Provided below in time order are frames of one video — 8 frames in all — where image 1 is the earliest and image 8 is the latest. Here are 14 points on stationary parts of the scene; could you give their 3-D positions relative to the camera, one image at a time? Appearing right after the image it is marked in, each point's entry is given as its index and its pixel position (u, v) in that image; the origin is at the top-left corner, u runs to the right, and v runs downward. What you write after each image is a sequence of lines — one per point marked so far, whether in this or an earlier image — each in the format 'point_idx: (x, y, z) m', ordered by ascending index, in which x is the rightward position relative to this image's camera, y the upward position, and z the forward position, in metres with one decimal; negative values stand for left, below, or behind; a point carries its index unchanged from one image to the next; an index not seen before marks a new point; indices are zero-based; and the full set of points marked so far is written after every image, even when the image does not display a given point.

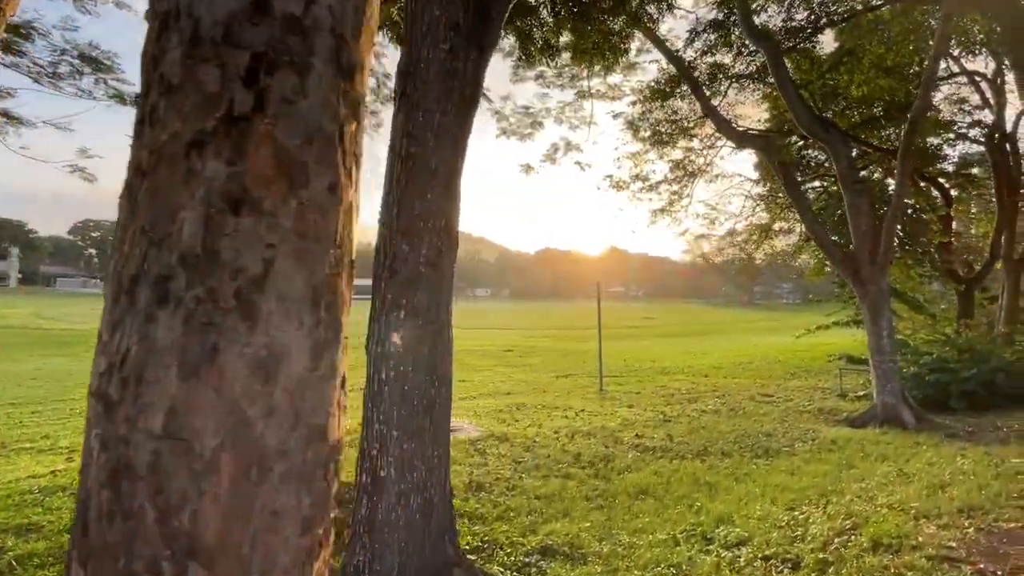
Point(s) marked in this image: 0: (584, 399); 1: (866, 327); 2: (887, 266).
0: (+2.3, -3.5, +15.4) m
1: (+8.2, -0.9, +11.2) m
2: (+8.5, +0.5, +11.0) m
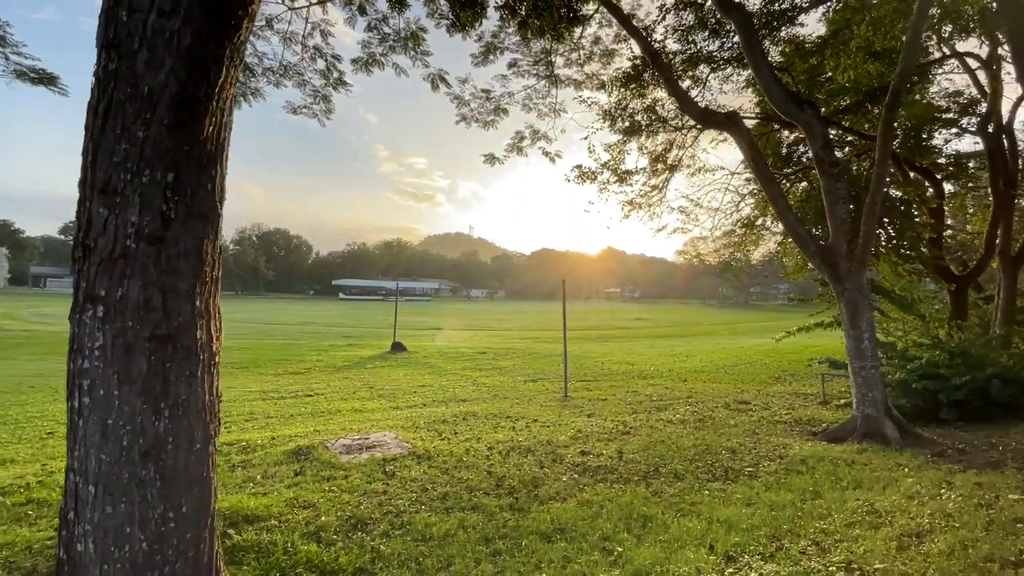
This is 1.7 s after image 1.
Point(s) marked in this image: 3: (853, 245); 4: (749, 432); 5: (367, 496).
0: (+1.0, -3.5, +14.1) m
1: (+6.8, -0.8, +10.0) m
2: (+7.1, +0.6, +9.8) m
3: (+6.9, +0.9, +9.9) m
4: (+5.2, -3.2, +10.7) m
5: (-2.0, -2.8, +6.6) m
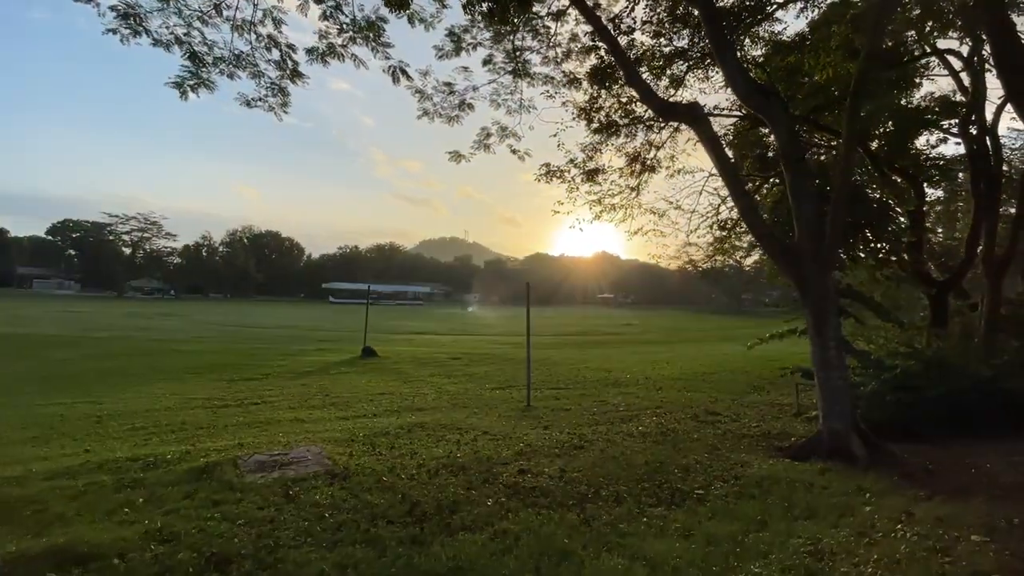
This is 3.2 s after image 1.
0: (-0.2, -3.6, +13.3) m
1: (+5.7, -0.9, +9.2) m
2: (+6.0, +0.5, +9.1) m
3: (+5.7, +0.8, +9.1) m
4: (+4.0, -3.3, +10.0) m
5: (-3.1, -2.8, +5.7) m
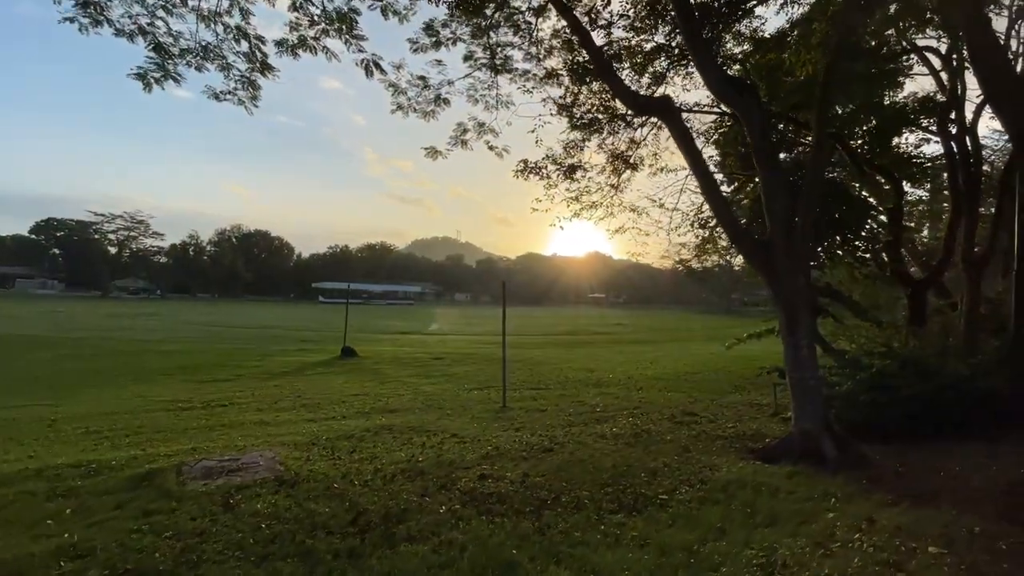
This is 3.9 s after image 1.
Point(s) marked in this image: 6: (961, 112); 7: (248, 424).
0: (-1.0, -3.5, +13.0) m
1: (+5.0, -0.9, +9.0) m
2: (+5.3, +0.5, +8.9) m
3: (+5.1, +0.8, +8.9) m
4: (+3.4, -3.2, +9.7) m
5: (-3.7, -2.8, +5.3) m
6: (+15.8, +6.1, +17.0) m
7: (-6.6, -3.4, +12.0) m
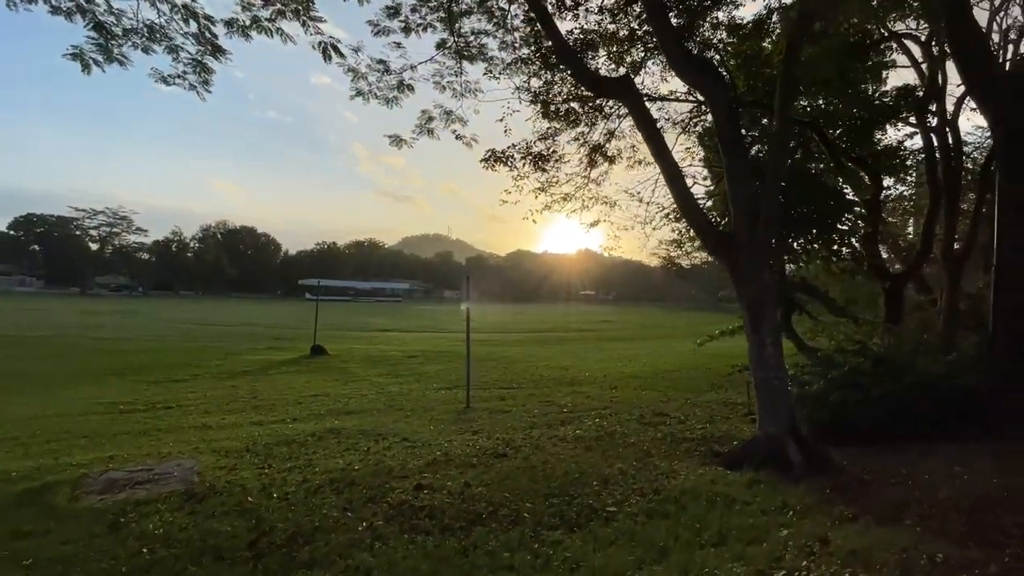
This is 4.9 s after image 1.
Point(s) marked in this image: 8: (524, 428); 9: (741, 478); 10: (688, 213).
0: (-2.0, -3.4, +12.3) m
1: (+4.1, -0.8, +8.4) m
2: (+4.4, +0.6, +8.3) m
3: (+4.2, +0.9, +8.3) m
4: (+2.4, -3.1, +9.1) m
5: (-4.6, -2.7, +4.6) m
6: (+14.7, +6.3, +16.6) m
7: (-7.6, -3.3, +11.3) m
8: (+0.3, -3.4, +11.7) m
9: (+3.4, -2.9, +7.3) m
10: (+3.2, +1.4, +8.8) m
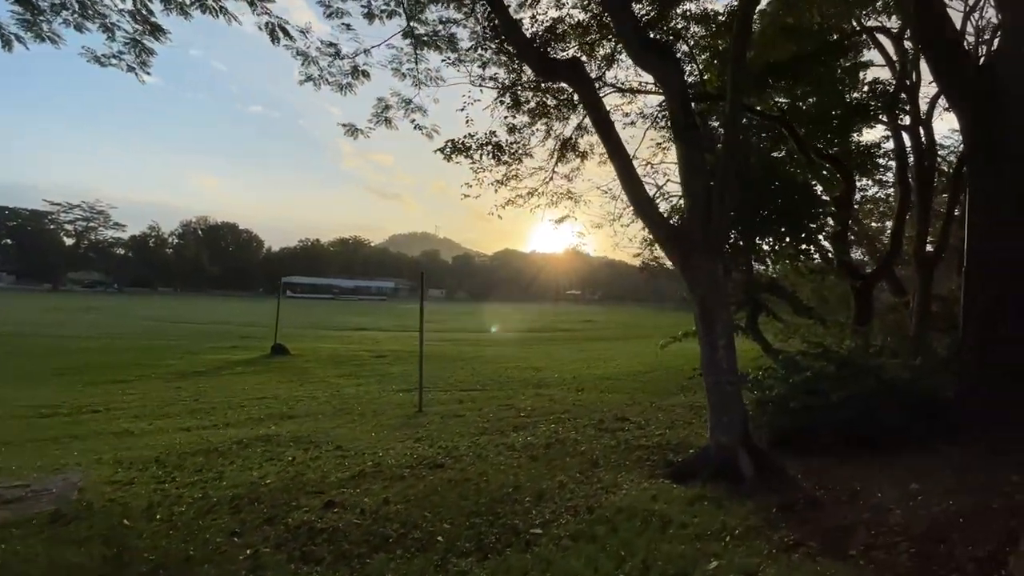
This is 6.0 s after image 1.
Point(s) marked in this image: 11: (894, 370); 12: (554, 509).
0: (-3.1, -3.3, +11.5) m
1: (+3.0, -0.8, +7.8) m
2: (+3.3, +0.7, +7.7) m
3: (+3.1, +1.0, +7.7) m
4: (+1.3, -3.1, +8.5) m
5: (-5.5, -2.6, +3.8) m
6: (+13.5, +6.3, +16.3) m
7: (-8.7, -3.1, +10.4) m
8: (-0.9, -3.3, +11.0) m
9: (+2.4, -2.8, +6.7) m
10: (+2.1, +1.4, +8.2) m
11: (+7.3, -1.6, +9.3) m
12: (+0.6, -2.9, +6.4) m
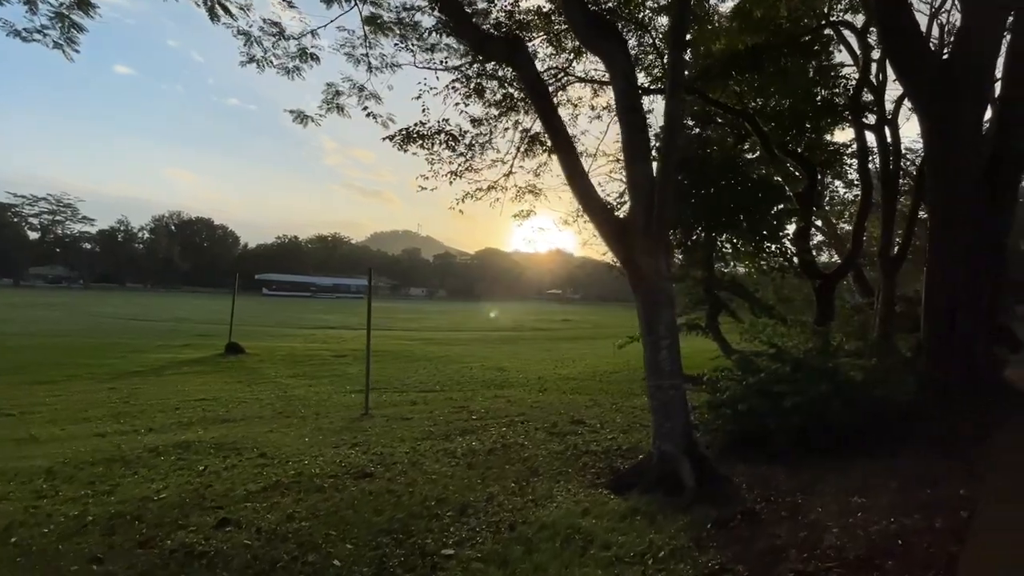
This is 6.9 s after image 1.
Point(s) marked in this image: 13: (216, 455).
0: (-4.3, -3.2, +10.8) m
1: (+2.0, -0.7, +7.3) m
2: (+2.3, +0.7, +7.2) m
3: (+2.1, +1.0, +7.2) m
4: (+0.2, -3.0, +7.9) m
5: (-6.5, -2.5, +3.0) m
6: (+12.2, +6.3, +16.1) m
7: (-9.9, -3.0, +9.5) m
8: (-2.0, -3.2, +10.4) m
9: (+1.4, -2.8, +6.1) m
10: (+1.1, +1.5, +7.6) m
11: (+6.2, -1.6, +8.9) m
12: (-0.4, -2.9, +5.8) m
13: (-5.3, -3.0, +8.8) m
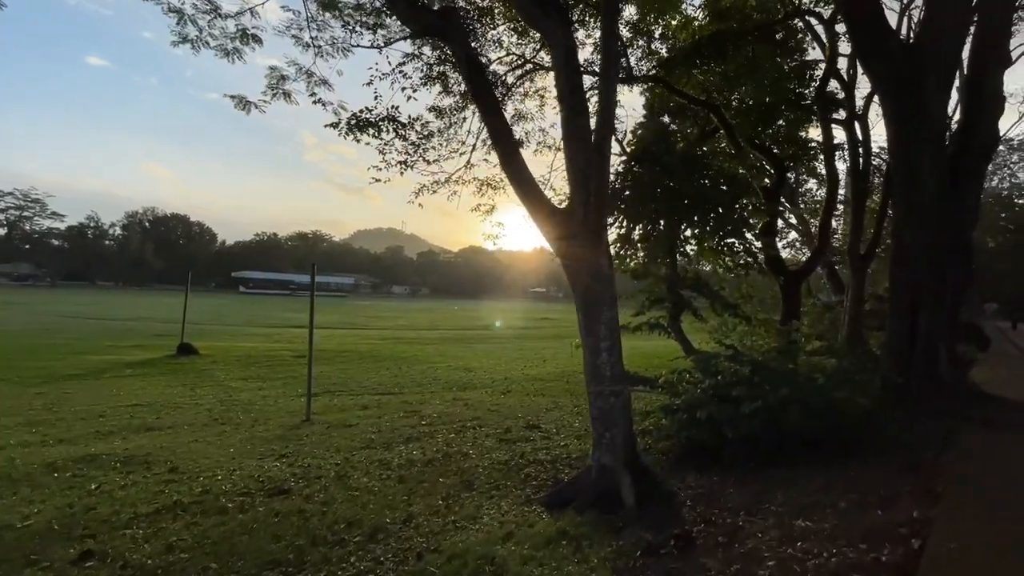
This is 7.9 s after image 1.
0: (-5.4, -3.1, +10.0) m
1: (+1.0, -0.7, +6.7) m
2: (+1.3, +0.8, +6.6) m
3: (+1.1, +1.1, +6.6) m
4: (-0.8, -3.0, +7.3) m
5: (-7.3, -2.5, +2.1) m
6: (+10.9, +6.3, +15.8) m
7: (-10.9, -2.9, +8.5) m
8: (-3.1, -3.2, +9.7) m
9: (+0.4, -2.7, +5.5) m
10: (+0.1, +1.5, +7.0) m
11: (+5.1, -1.5, +8.4) m
12: (-1.4, -2.8, +5.1) m
13: (-6.3, -3.0, +7.9) m
